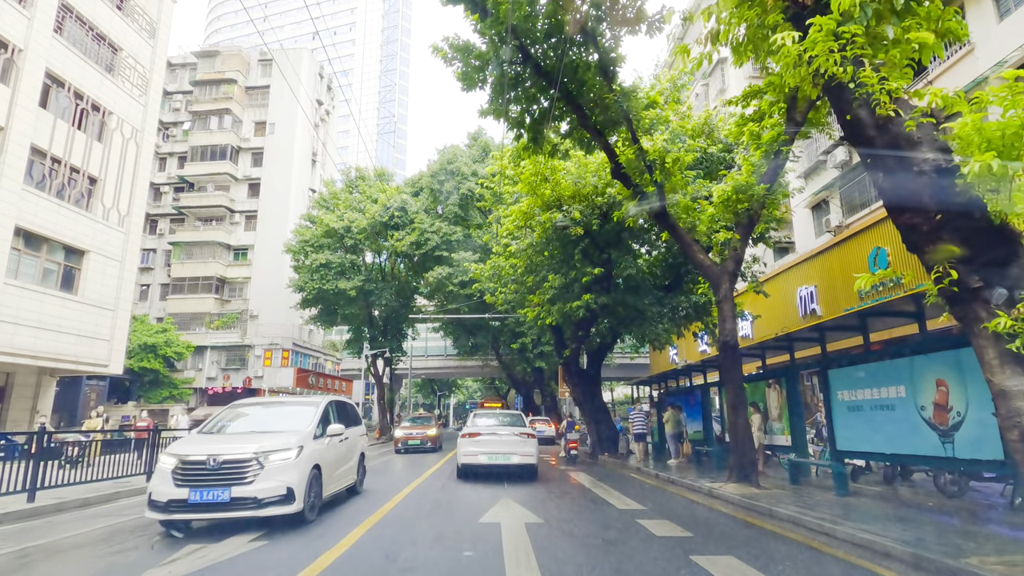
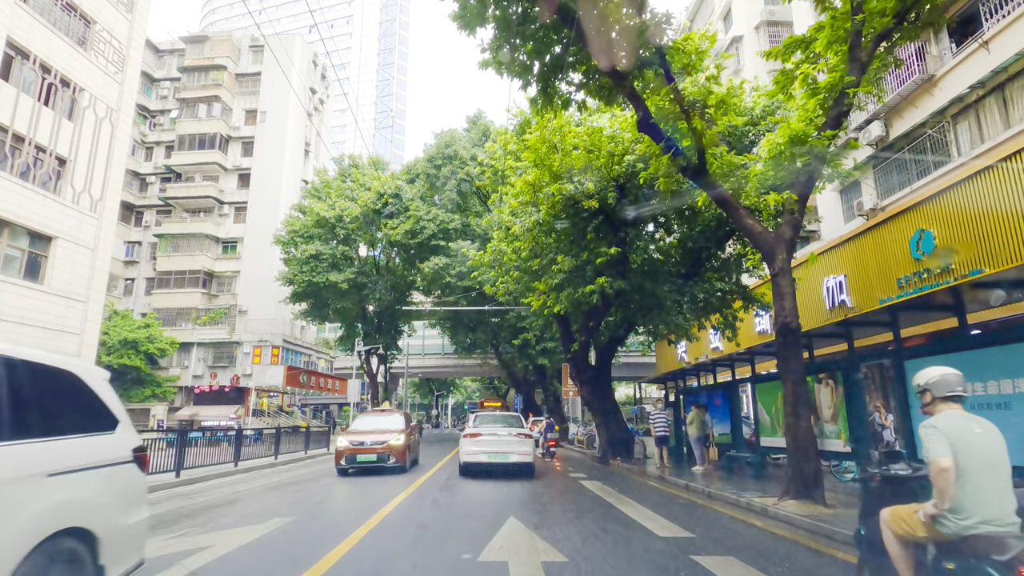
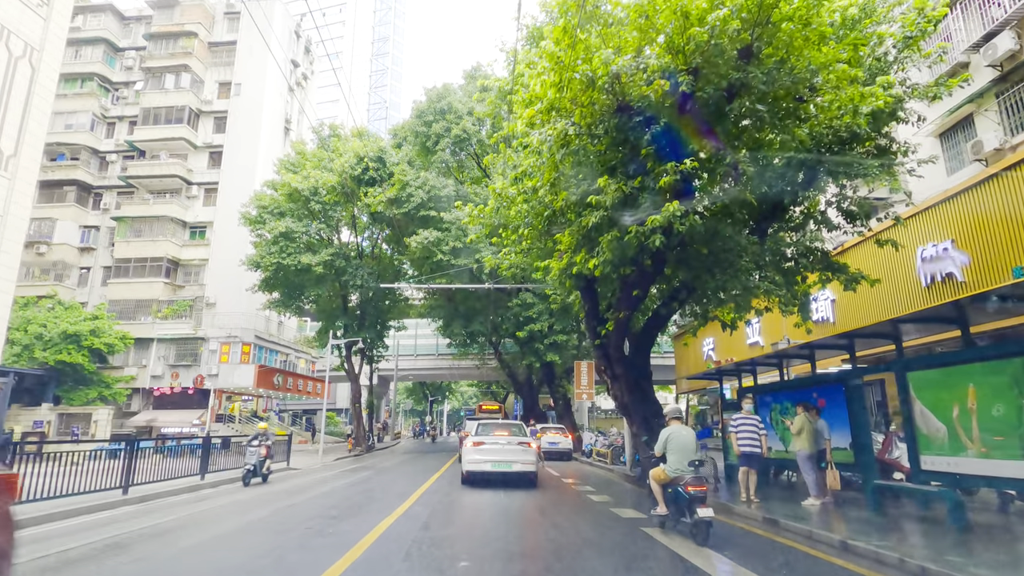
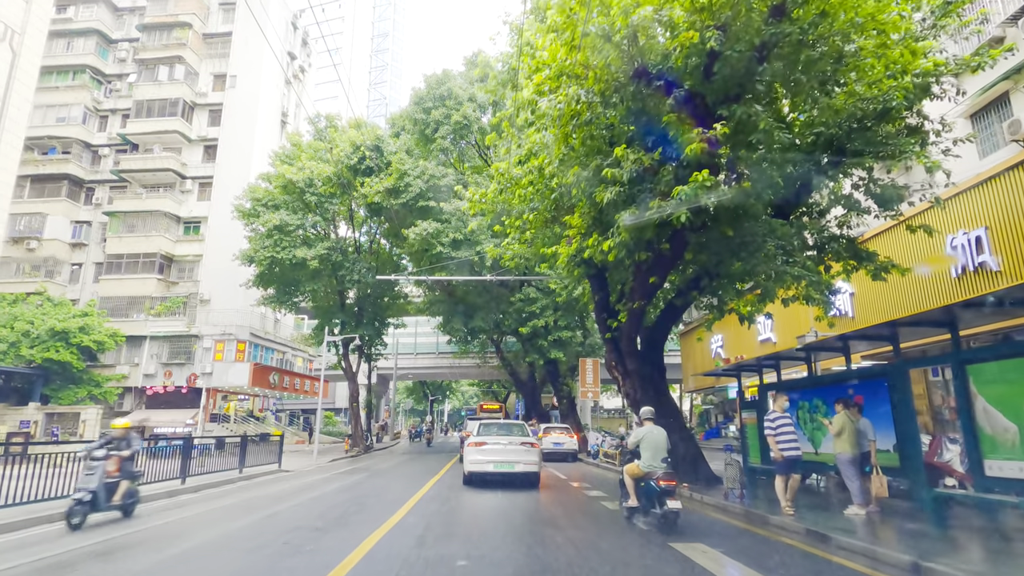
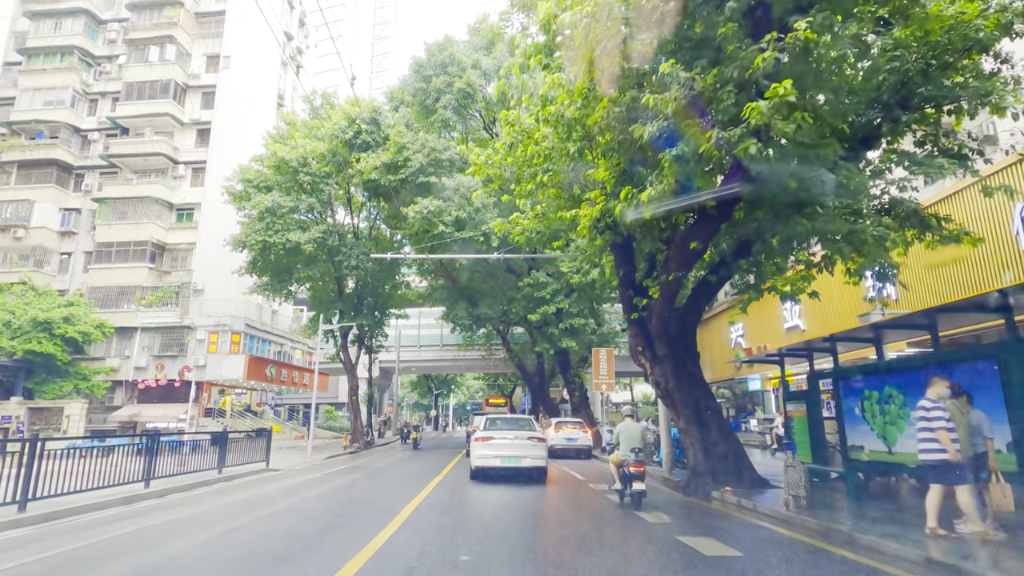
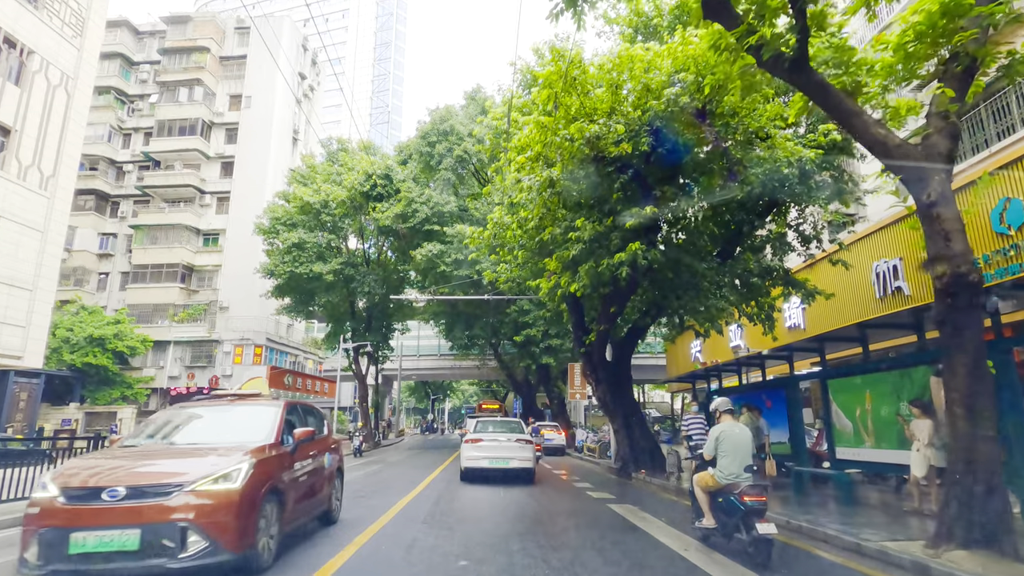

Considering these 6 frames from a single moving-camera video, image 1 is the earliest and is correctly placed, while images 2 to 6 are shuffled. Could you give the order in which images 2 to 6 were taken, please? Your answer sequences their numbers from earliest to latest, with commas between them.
2, 6, 3, 4, 5
